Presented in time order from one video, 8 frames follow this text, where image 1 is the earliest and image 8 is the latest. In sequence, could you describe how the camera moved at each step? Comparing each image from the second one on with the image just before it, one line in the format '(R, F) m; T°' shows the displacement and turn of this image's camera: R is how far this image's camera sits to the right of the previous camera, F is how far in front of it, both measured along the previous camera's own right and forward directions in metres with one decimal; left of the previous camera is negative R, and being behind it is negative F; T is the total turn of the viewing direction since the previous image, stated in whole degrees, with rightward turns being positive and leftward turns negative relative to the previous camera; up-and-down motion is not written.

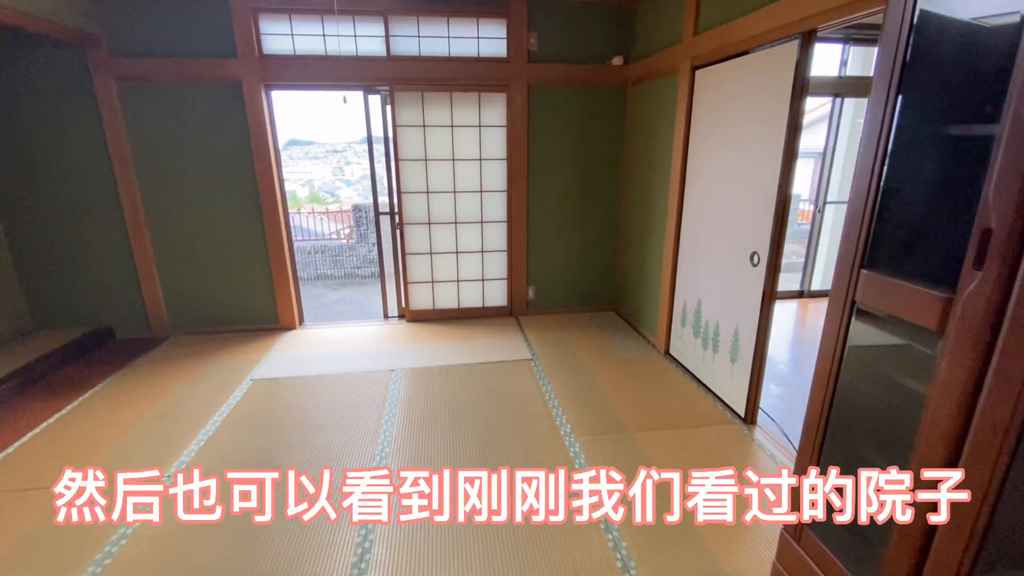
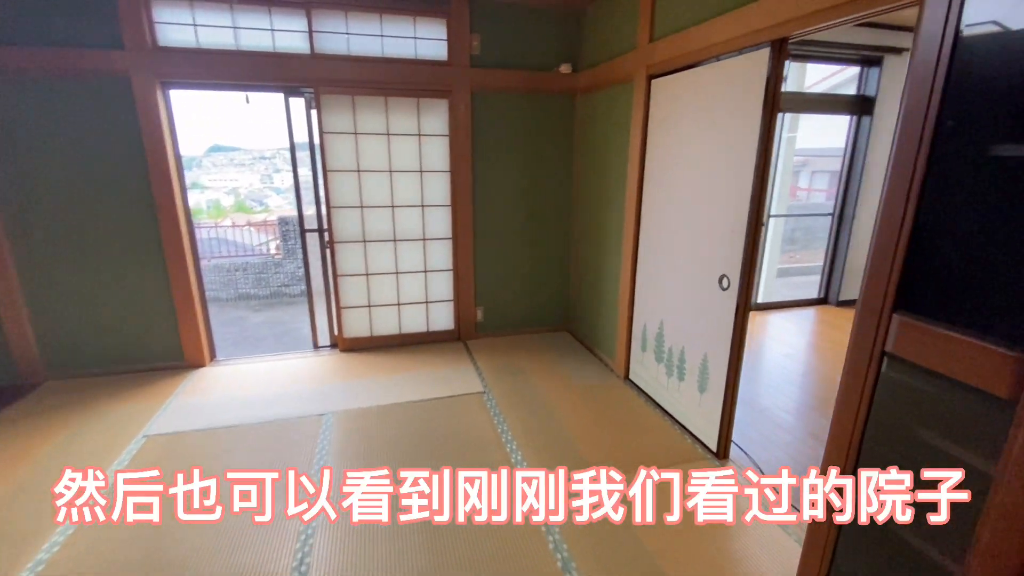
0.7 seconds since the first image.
(0.0, +0.3) m; +7°
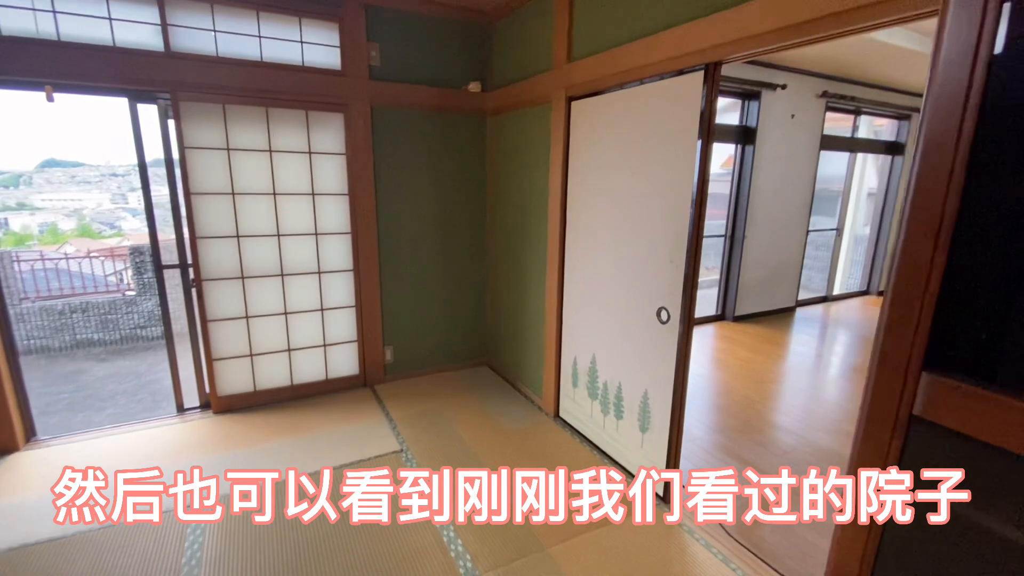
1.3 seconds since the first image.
(-0.1, +0.3) m; +12°
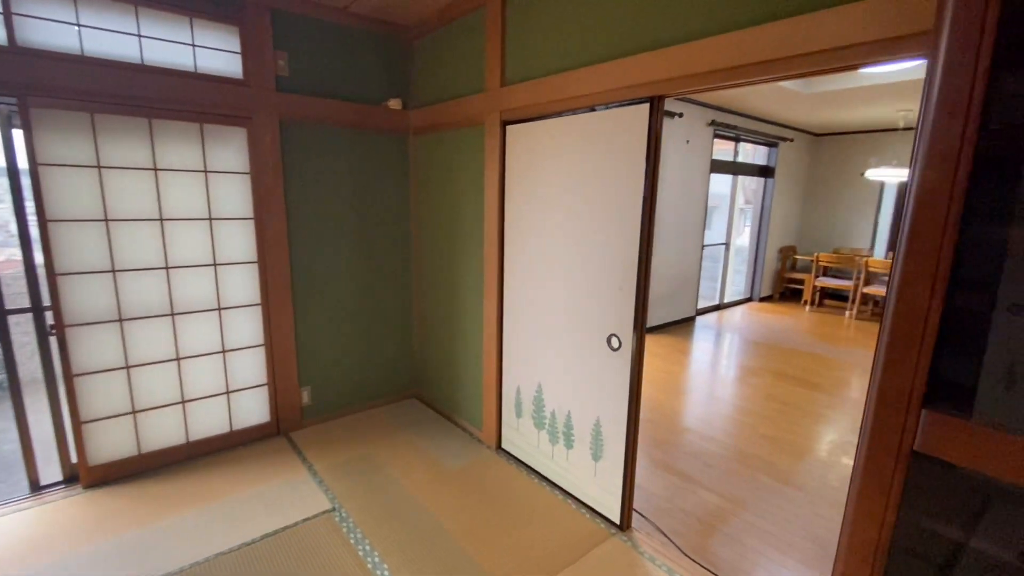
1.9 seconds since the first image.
(-0.2, +0.1) m; +12°
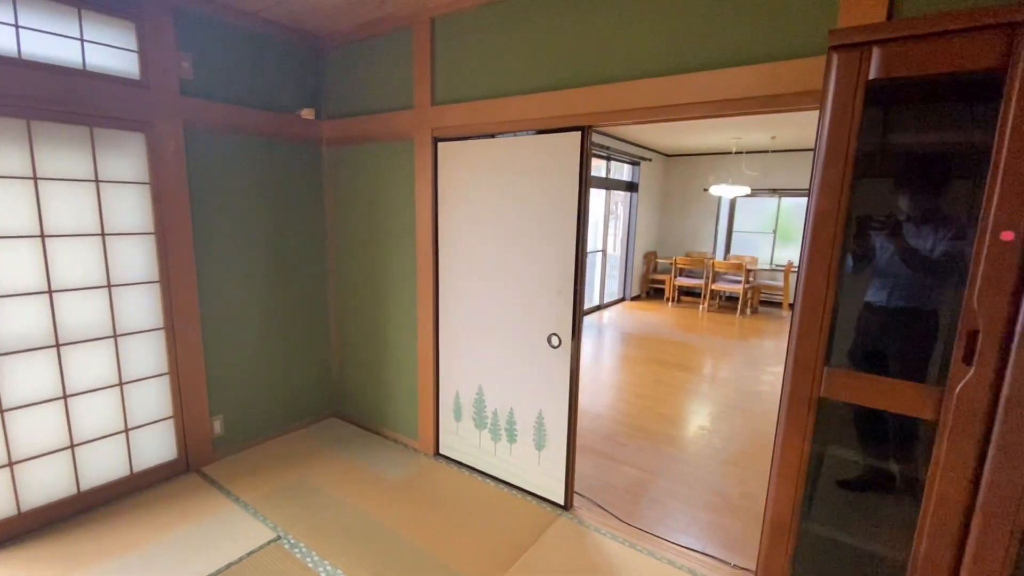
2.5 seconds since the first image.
(-0.3, -0.1) m; +15°
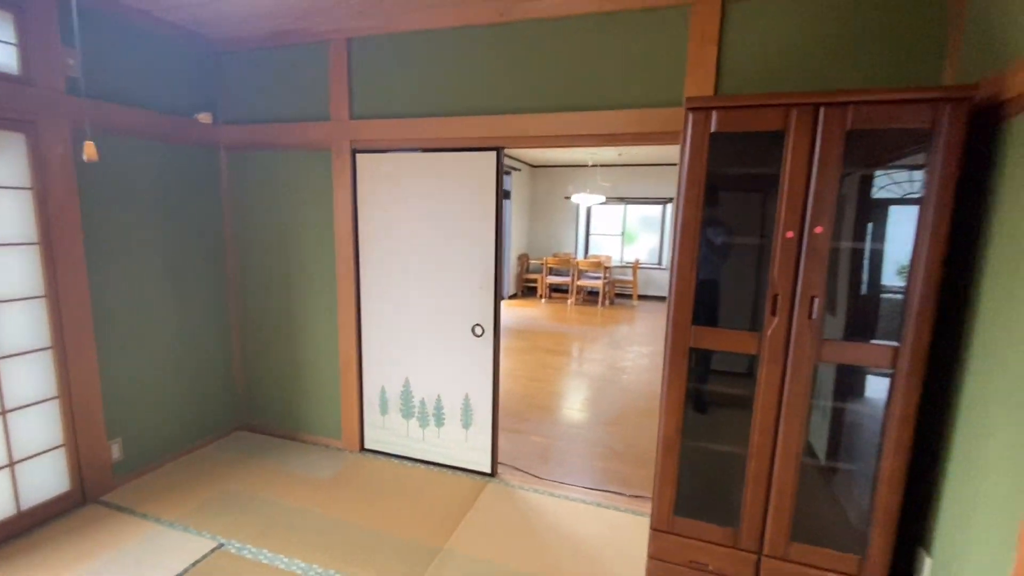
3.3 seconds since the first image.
(-0.3, -0.3) m; +16°
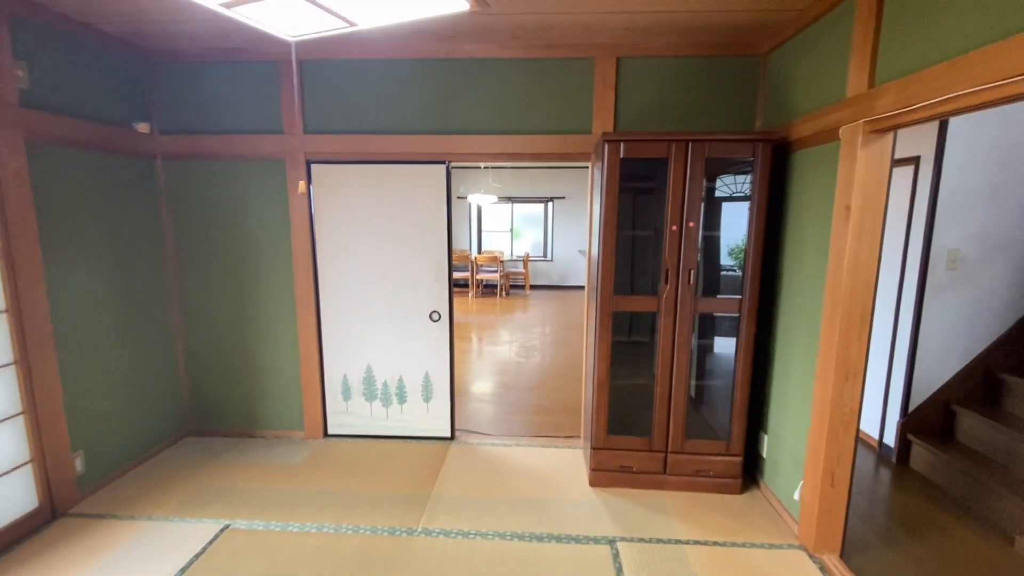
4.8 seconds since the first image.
(-0.5, -0.5) m; +15°
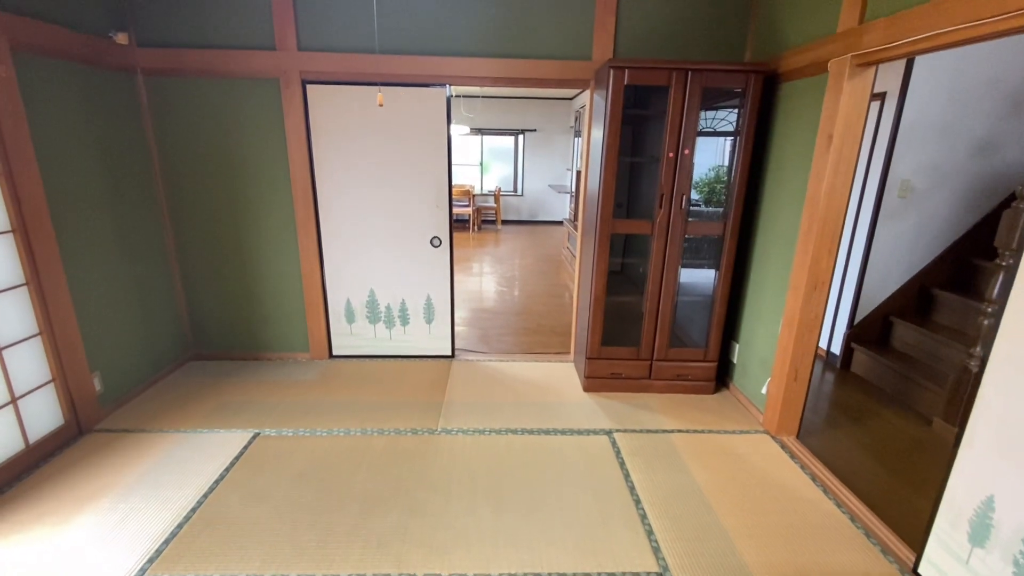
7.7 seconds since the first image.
(-0.3, -0.2) m; +5°
